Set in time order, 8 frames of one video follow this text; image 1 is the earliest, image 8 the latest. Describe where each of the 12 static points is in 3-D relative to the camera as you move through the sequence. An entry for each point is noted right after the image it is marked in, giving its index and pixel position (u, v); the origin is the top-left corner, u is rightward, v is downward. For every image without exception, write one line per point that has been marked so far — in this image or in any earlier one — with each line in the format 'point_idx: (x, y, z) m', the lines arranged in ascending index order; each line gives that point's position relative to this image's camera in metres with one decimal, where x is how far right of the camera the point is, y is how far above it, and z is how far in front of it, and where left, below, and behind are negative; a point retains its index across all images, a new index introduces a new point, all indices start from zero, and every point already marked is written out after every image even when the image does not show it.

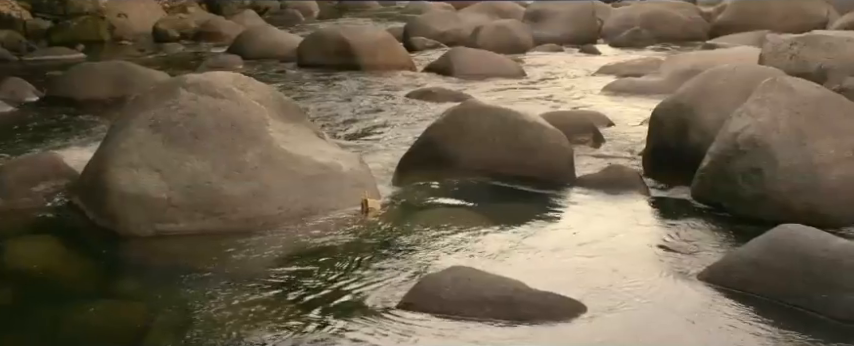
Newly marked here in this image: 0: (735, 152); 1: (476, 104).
0: (+1.9, +0.1, +6.6) m
1: (+0.4, +0.5, +8.0) m
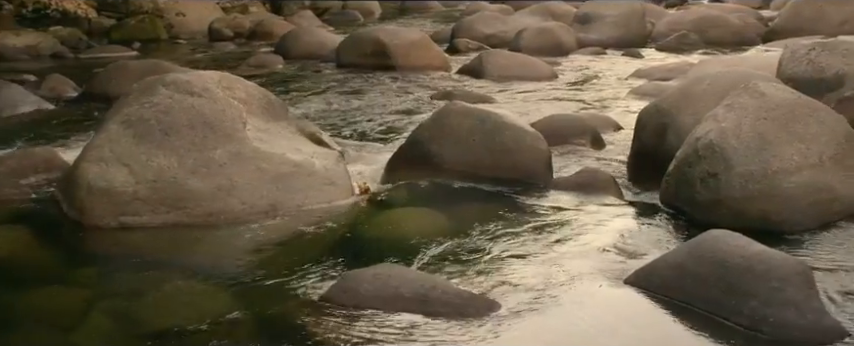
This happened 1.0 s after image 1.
0: (+1.7, +0.1, +6.6) m
1: (+0.3, +0.5, +8.1) m
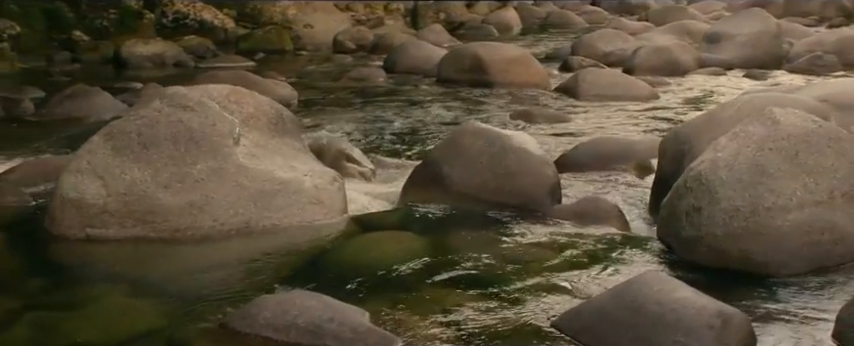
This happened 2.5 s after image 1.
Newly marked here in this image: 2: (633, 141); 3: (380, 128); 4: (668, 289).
0: (+1.5, -0.1, +6.1) m
1: (+0.3, +0.4, +7.8) m
2: (+1.9, +0.3, +9.5) m
3: (-0.5, +0.6, +13.2) m
4: (+1.0, -0.5, +4.5) m
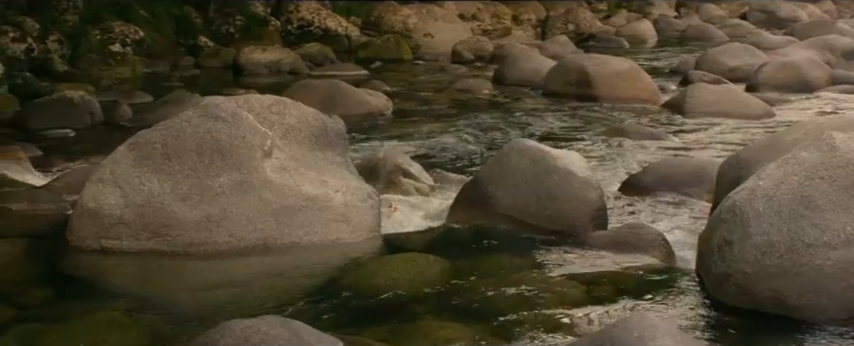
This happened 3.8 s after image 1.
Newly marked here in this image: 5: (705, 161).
0: (+1.6, -0.3, +5.5) m
1: (+0.7, +0.2, +7.4) m
2: (+2.4, +0.1, +8.9) m
3: (+0.5, +0.4, +12.9) m
4: (+0.9, -0.6, +4.0) m
5: (+2.3, +0.1, +8.6) m
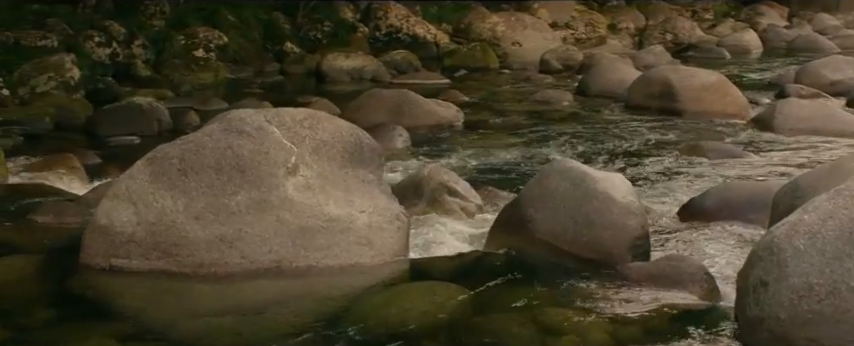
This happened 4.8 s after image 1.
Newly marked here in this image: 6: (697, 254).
0: (+1.6, -0.4, +5.0) m
1: (+0.9, 0.0, +6.9) m
2: (+2.8, -0.1, +8.2) m
3: (+1.3, +0.2, +12.4) m
4: (+0.7, -0.8, +3.5) m
5: (+2.7, -0.1, +8.0) m
6: (+1.8, -0.6, +6.9) m
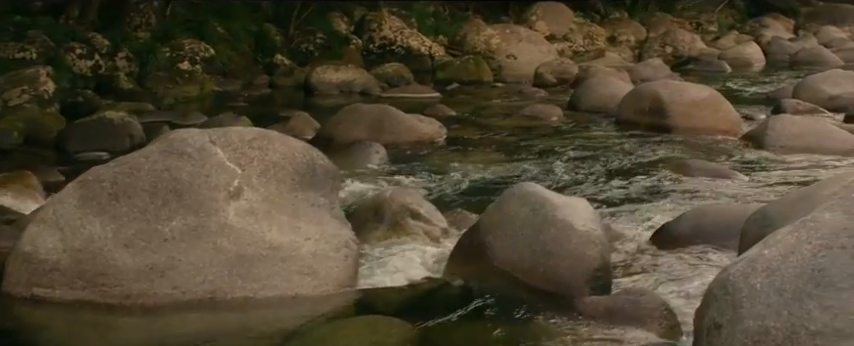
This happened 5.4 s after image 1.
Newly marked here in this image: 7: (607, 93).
0: (+1.3, -0.6, +4.6) m
1: (+0.6, -0.1, +6.6) m
2: (+2.5, -0.3, +7.9) m
3: (+1.1, 0.0, +12.0) m
4: (+0.4, -0.9, +3.2) m
5: (+2.4, -0.3, +7.6) m
6: (+1.5, -0.7, +6.5) m
7: (+3.1, +1.4, +17.8) m
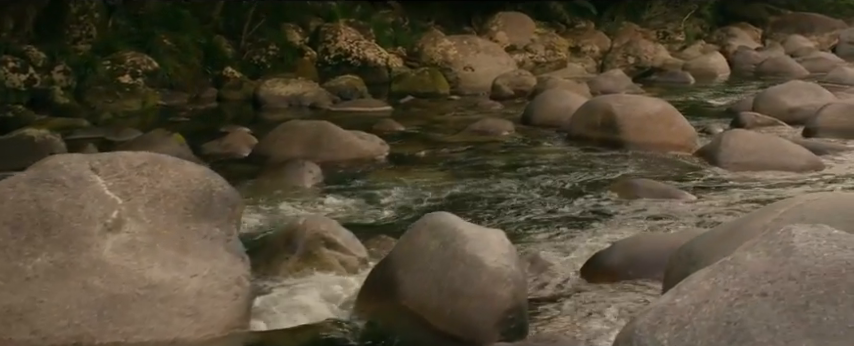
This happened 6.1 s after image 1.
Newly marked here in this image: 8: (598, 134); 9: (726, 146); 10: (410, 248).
0: (+0.8, -0.7, +4.1) m
1: (0.0, -0.3, +6.0) m
2: (+1.9, -0.5, +7.3) m
3: (+0.4, -0.2, +11.5) m
4: (-0.1, -1.0, +2.6) m
5: (+1.8, -0.4, +7.0) m
6: (+0.9, -0.9, +6.0) m
7: (+2.2, +1.1, +17.3) m
8: (+2.5, +0.6, +15.1) m
9: (+3.9, +0.4, +13.4) m
10: (-0.1, -0.4, +5.9) m
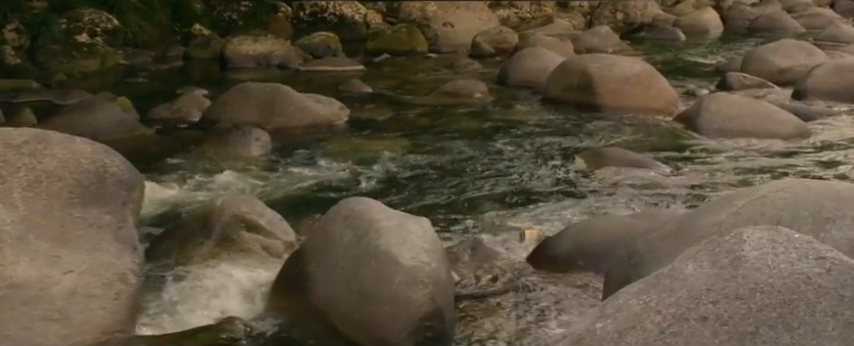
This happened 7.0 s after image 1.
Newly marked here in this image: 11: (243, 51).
0: (+0.3, -0.7, +3.3) m
1: (-0.4, -0.2, +5.2) m
2: (+1.5, -0.3, +6.6) m
3: (-0.1, +0.1, +10.7) m
4: (-0.5, -1.1, +1.9) m
5: (+1.3, -0.3, +6.3) m
6: (+0.5, -0.8, +5.2) m
7: (+1.8, +1.7, +16.5) m
8: (+2.1, +1.1, +14.4) m
9: (+3.4, +0.8, +12.6) m
10: (-0.6, -0.3, +5.2) m
11: (-3.4, +2.3, +19.4) m
